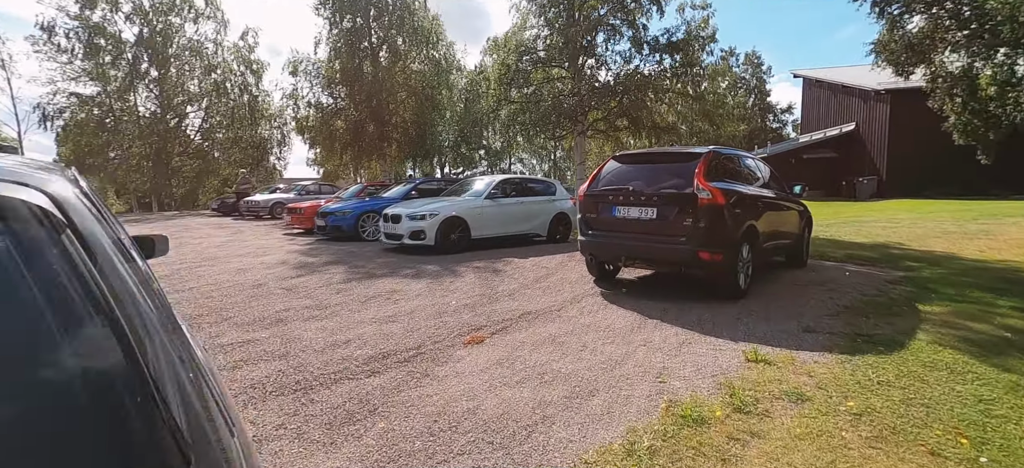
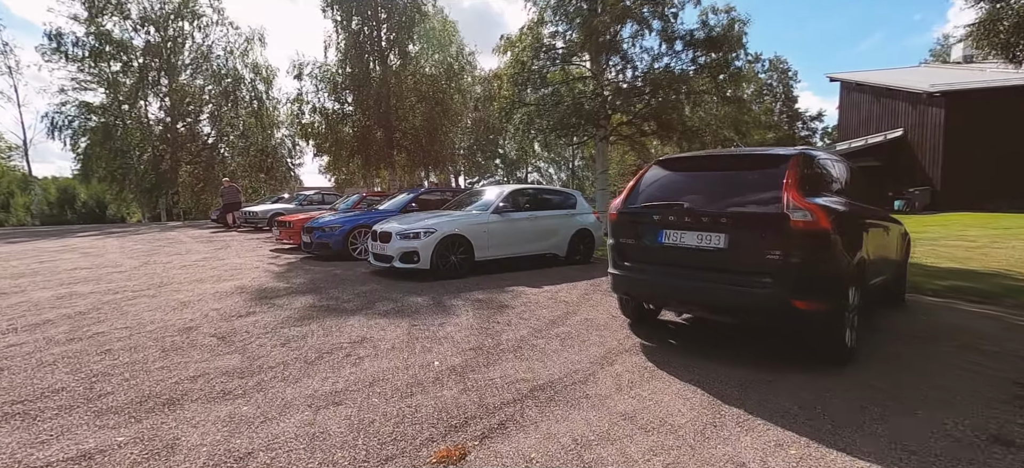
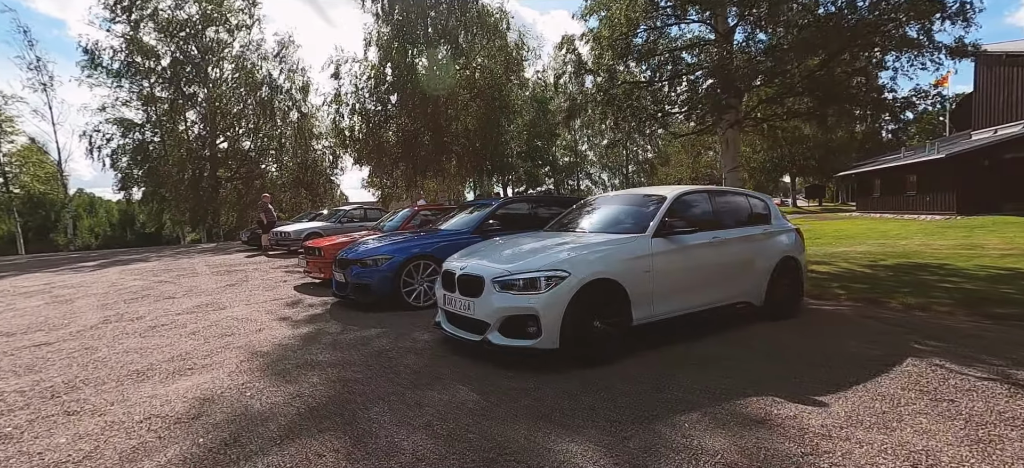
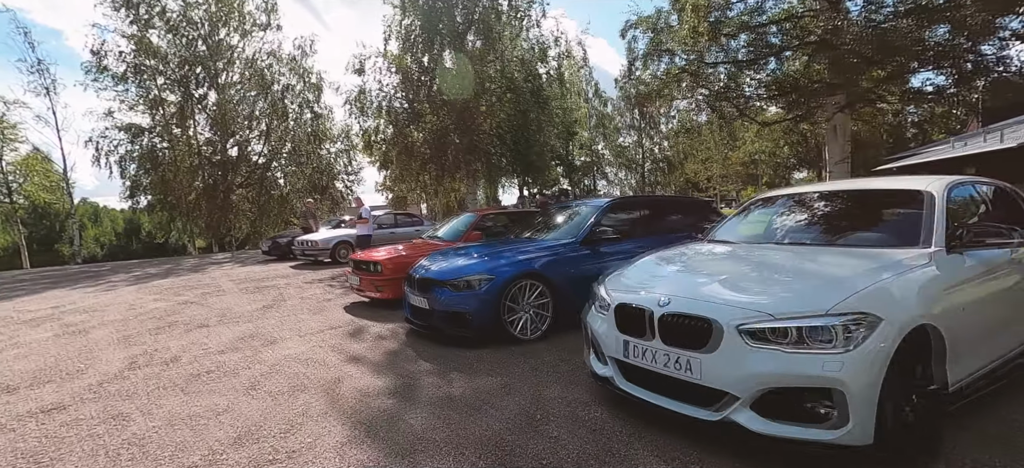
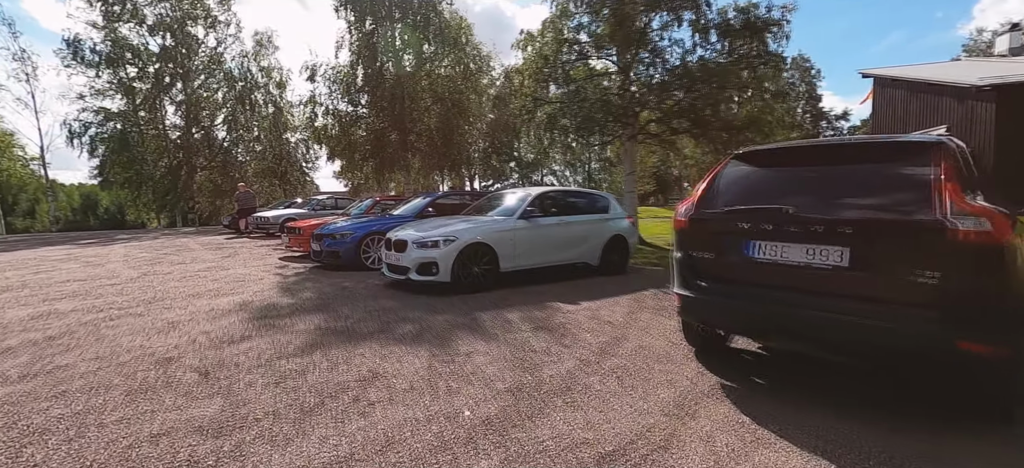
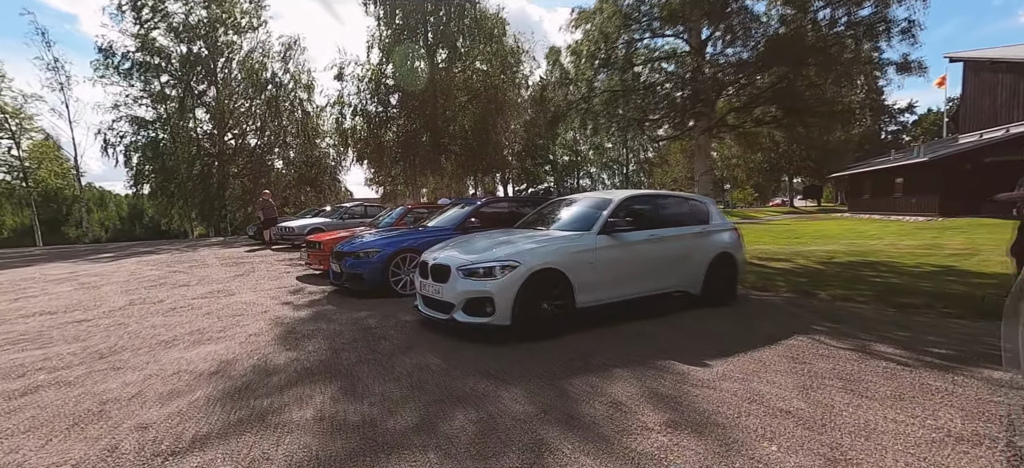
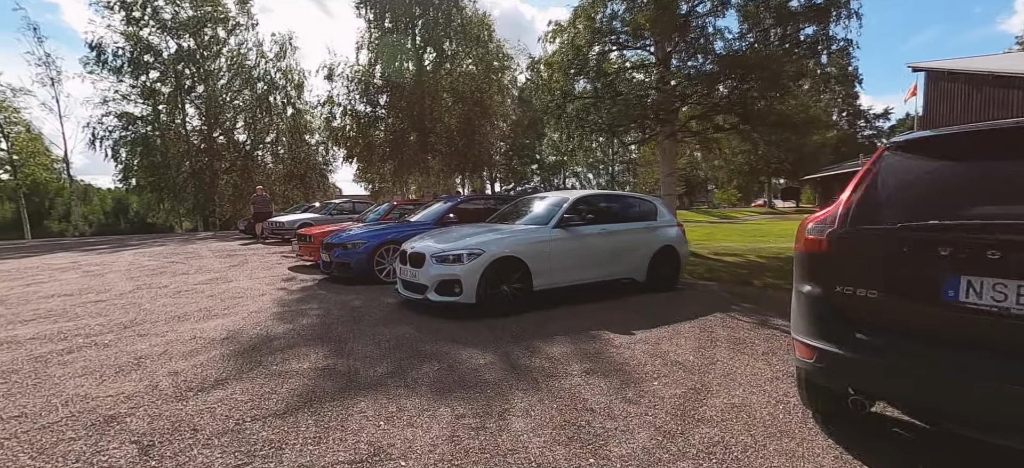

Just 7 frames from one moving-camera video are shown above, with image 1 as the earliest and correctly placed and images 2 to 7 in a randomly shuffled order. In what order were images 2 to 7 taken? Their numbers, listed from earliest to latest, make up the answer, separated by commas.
2, 5, 7, 6, 3, 4
